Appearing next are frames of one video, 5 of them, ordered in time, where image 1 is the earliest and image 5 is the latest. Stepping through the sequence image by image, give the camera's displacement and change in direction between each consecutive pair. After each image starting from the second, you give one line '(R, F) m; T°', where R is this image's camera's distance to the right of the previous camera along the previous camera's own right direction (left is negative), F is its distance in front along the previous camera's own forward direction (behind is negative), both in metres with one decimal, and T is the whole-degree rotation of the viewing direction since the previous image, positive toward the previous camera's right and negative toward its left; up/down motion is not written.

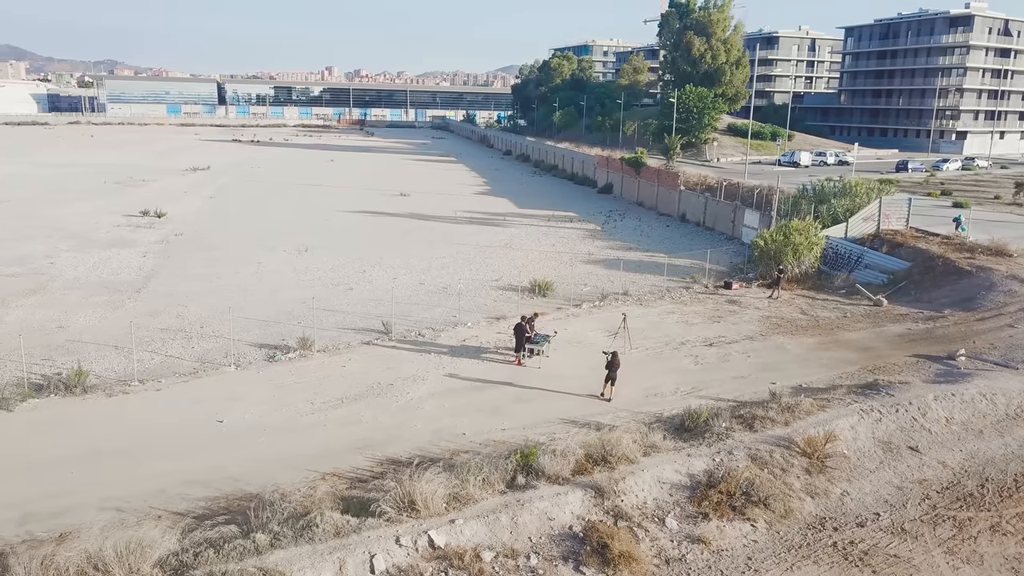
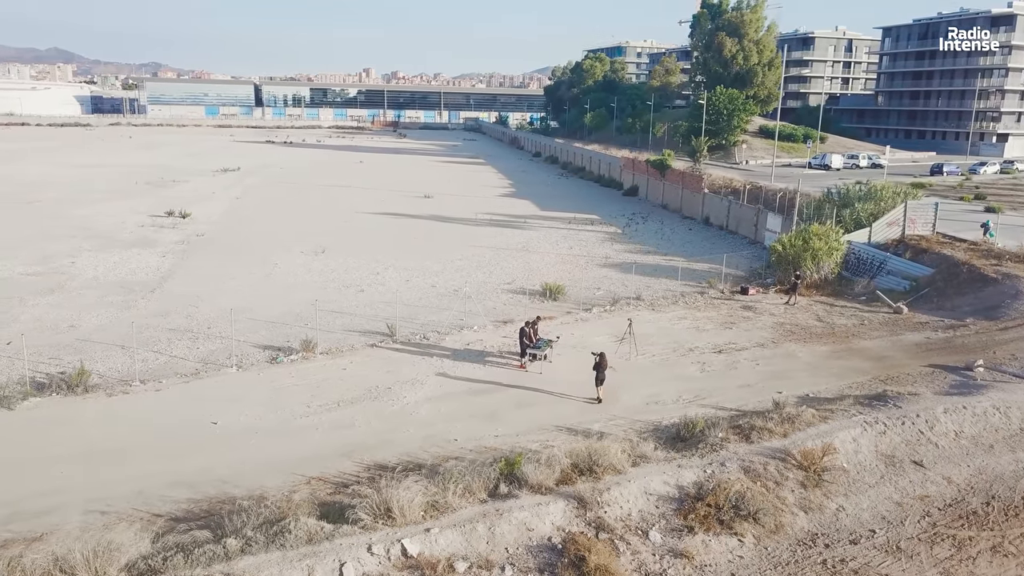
(+0.6, +0.1) m; -2°
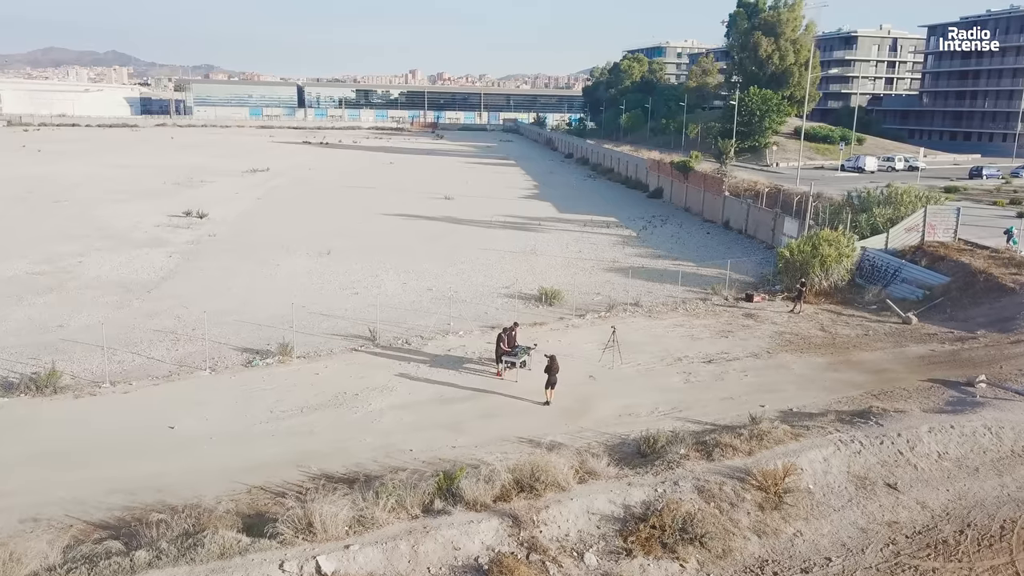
(+1.2, +0.3) m; -3°
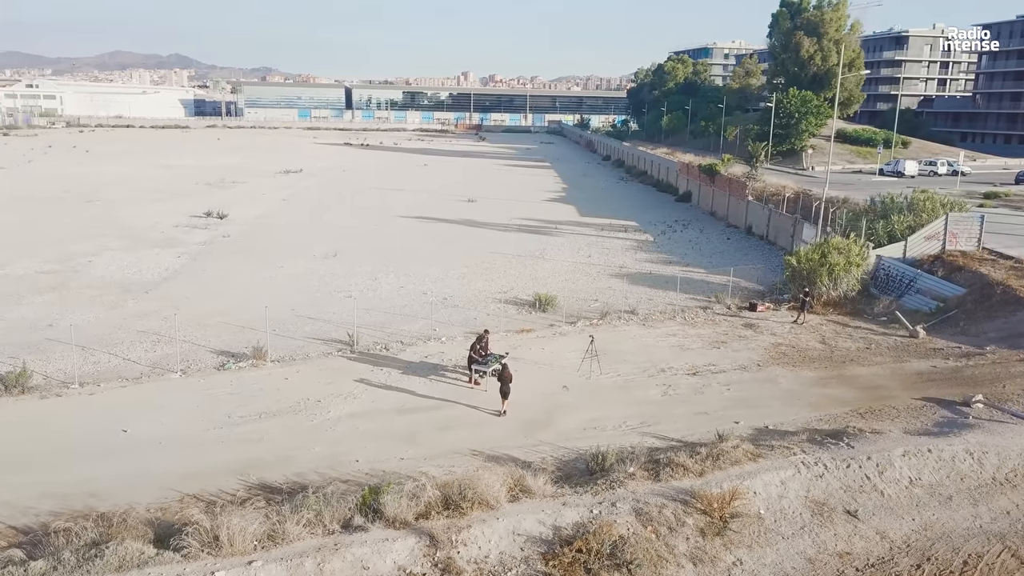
(+1.4, +0.3) m; -3°
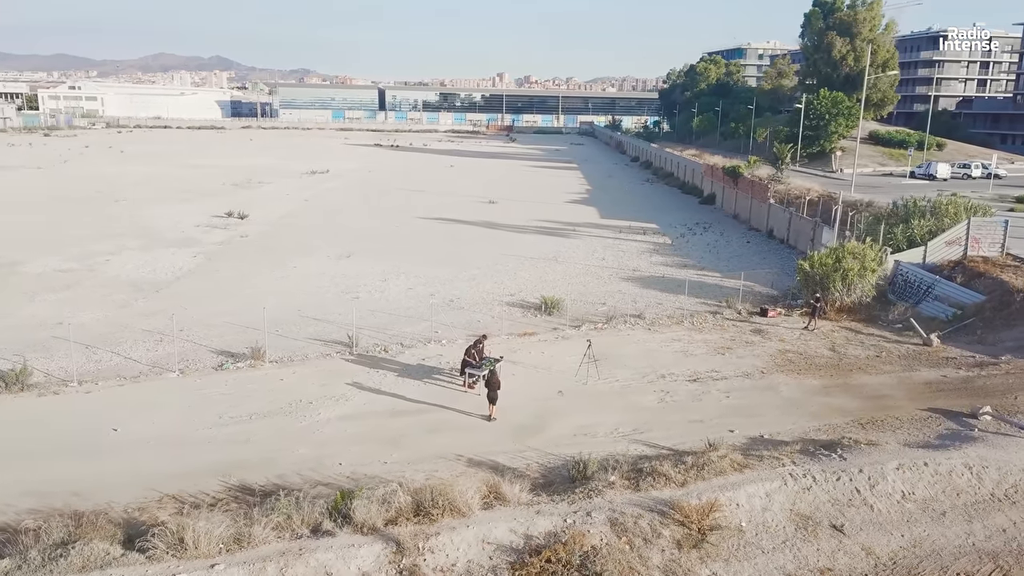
(+0.7, +0.1) m; -2°
